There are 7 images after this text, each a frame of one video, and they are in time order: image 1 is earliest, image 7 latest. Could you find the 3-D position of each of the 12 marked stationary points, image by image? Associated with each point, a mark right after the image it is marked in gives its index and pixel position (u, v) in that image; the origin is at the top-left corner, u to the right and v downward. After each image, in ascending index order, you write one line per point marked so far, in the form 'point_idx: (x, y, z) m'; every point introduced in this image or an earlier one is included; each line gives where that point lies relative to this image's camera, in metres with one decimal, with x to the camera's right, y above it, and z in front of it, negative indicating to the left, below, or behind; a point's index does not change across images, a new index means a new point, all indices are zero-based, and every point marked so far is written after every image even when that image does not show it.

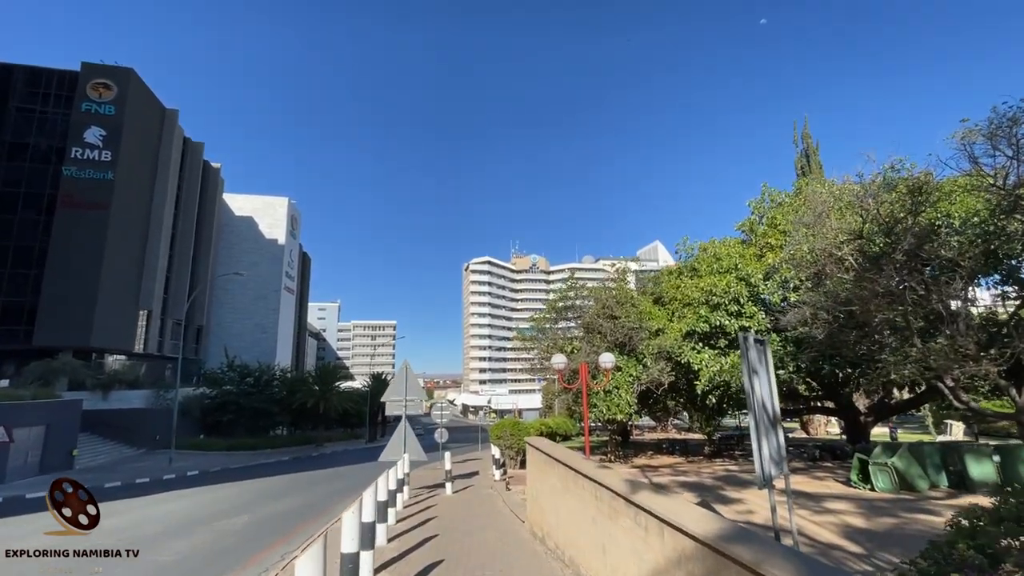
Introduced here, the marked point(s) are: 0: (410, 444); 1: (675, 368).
0: (-2.4, -3.6, +11.0) m
1: (+6.2, -3.0, +18.1) m
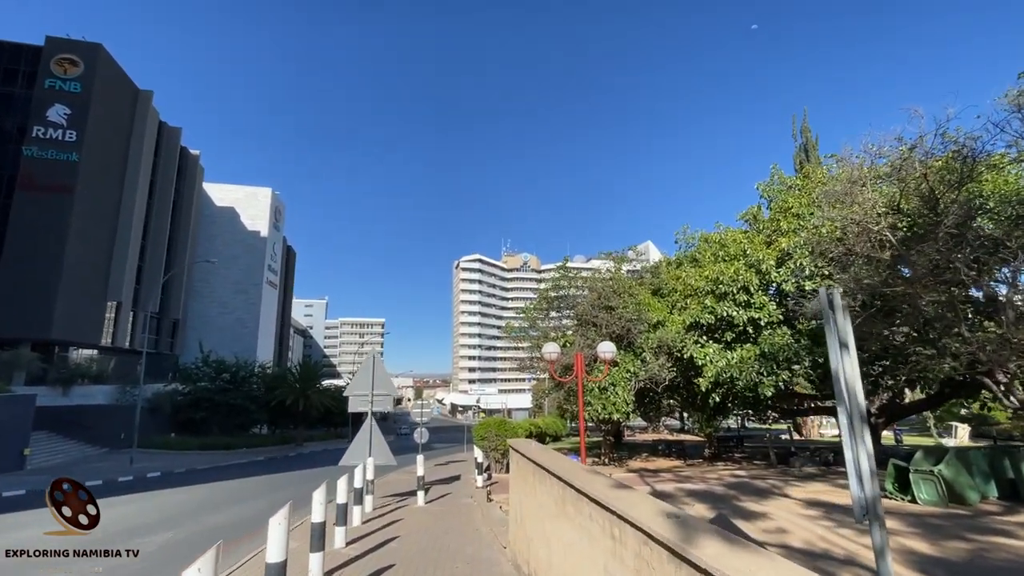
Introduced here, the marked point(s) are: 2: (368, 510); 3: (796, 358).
0: (-2.7, -3.1, +9.4) m
1: (+5.8, -2.6, +16.7) m
2: (-2.7, -4.1, +8.8) m
3: (+8.2, -2.0, +13.7) m
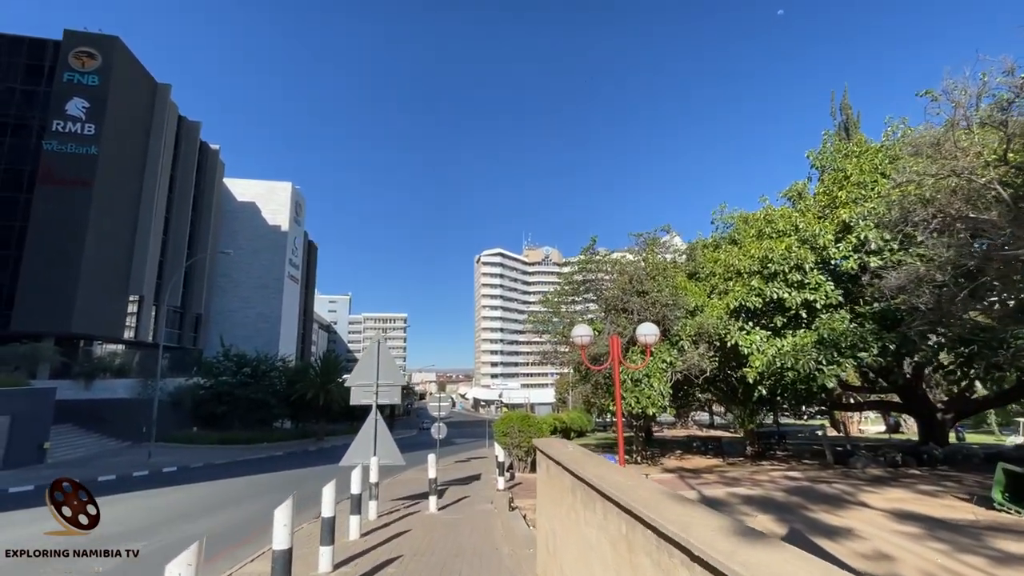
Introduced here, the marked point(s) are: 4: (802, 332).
0: (-2.3, -2.7, +8.2) m
1: (+6.5, -2.0, +15.1) m
2: (-2.3, -3.7, +7.7) m
3: (+8.8, -1.4, +12.0) m
4: (+7.9, -1.2, +12.9) m
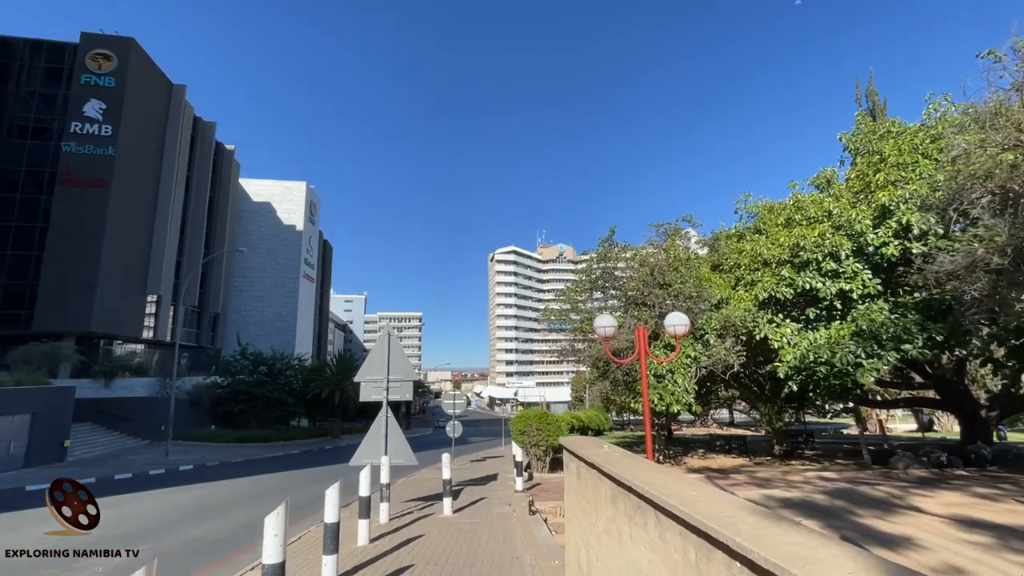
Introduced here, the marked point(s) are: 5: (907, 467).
0: (-2.0, -2.5, +7.7) m
1: (+7.0, -1.7, +14.4) m
2: (-2.0, -3.5, +7.2) m
3: (+9.2, -1.1, +11.2) m
4: (+8.3, -0.9, +12.1) m
5: (+9.9, -4.5, +12.0) m
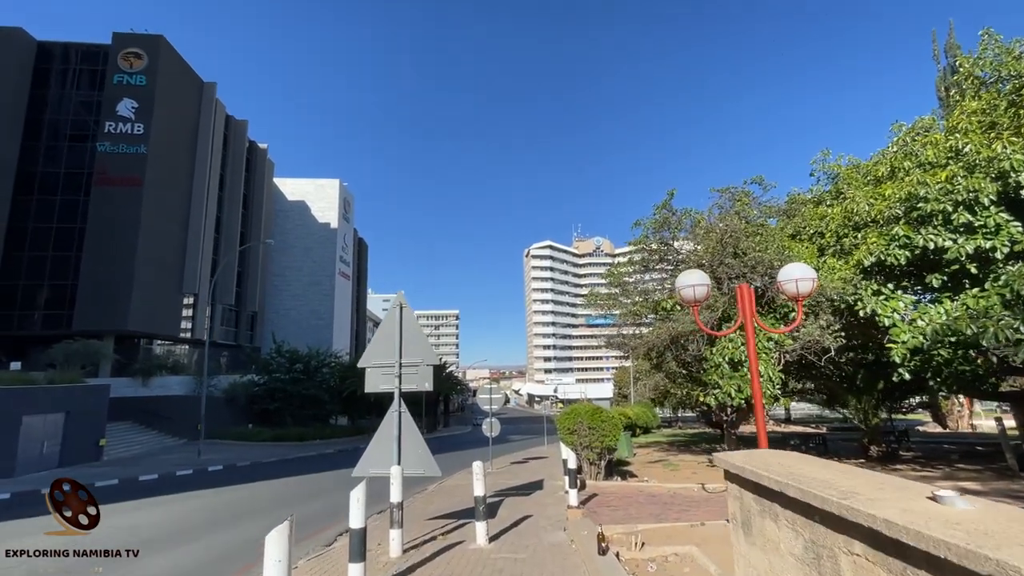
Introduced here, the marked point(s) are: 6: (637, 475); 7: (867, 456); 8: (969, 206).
0: (-1.3, -1.9, +5.9) m
1: (+8.1, -0.9, +11.8) m
2: (-1.3, -3.0, +5.3) m
3: (+10.0, -0.3, +8.5) m
4: (+9.2, -0.1, +9.5) m
5: (+10.9, -3.6, +9.2) m
6: (+3.5, -5.2, +13.2) m
7: (+11.6, -5.5, +15.6) m
8: (+9.2, +1.6, +9.6) m
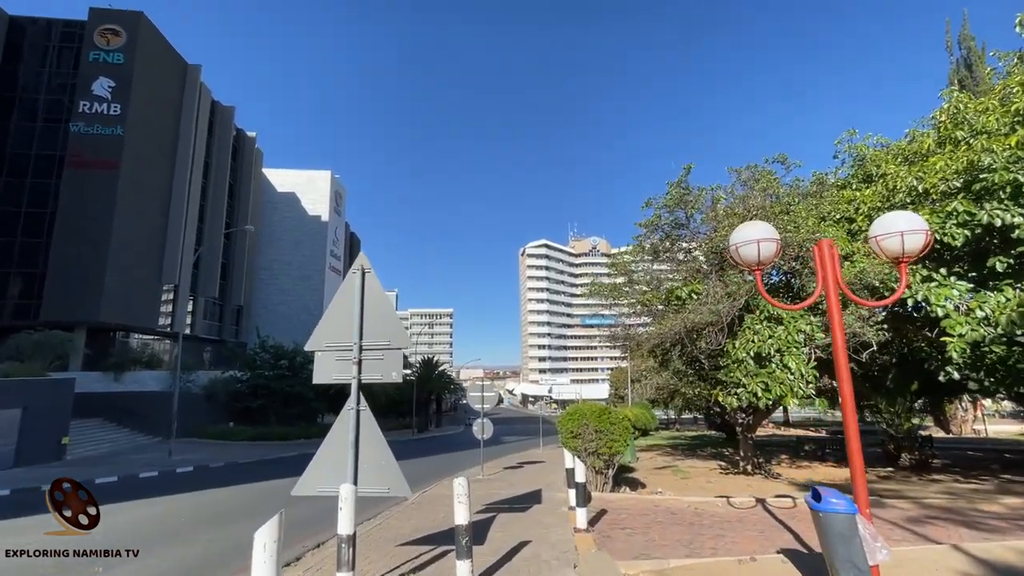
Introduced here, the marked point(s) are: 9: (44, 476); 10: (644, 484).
0: (-1.4, -1.5, +4.4) m
1: (+8.0, -0.6, +10.4) m
2: (-1.4, -2.6, +3.8) m
3: (+10.0, 0.0, +7.1) m
4: (+9.1, +0.2, +8.1) m
5: (+10.8, -3.4, +7.8) m
6: (+3.3, -4.8, +11.8) m
7: (+11.4, -5.2, +14.3) m
8: (+9.1, +1.9, +8.2) m
9: (-18.9, -7.7, +19.3) m
10: (+3.2, -4.8, +11.7) m
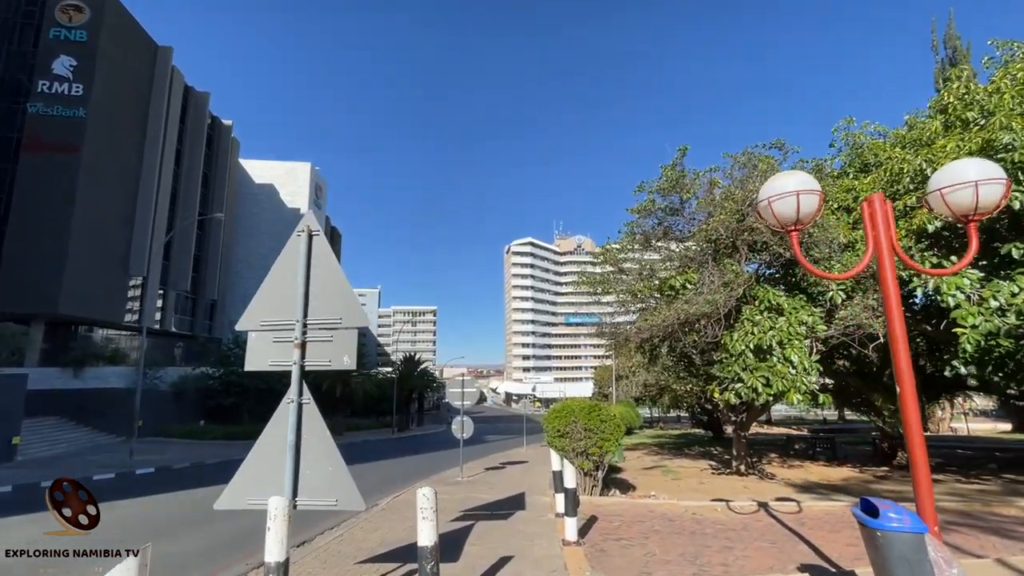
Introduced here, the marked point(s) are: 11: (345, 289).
0: (-1.5, -1.2, +3.5) m
1: (+7.7, -0.4, +9.9) m
2: (-1.5, -2.3, +3.0) m
3: (+9.8, +0.2, +6.6) m
4: (+8.9, +0.4, +7.6) m
5: (+10.5, -3.2, +7.4) m
6: (+2.9, -4.6, +11.1) m
7: (+10.9, -5.0, +13.8) m
8: (+8.9, +2.1, +7.7) m
9: (-19.6, -7.2, +17.9) m
10: (+2.8, -4.6, +11.0) m
11: (-1.3, 0.0, +4.0) m
